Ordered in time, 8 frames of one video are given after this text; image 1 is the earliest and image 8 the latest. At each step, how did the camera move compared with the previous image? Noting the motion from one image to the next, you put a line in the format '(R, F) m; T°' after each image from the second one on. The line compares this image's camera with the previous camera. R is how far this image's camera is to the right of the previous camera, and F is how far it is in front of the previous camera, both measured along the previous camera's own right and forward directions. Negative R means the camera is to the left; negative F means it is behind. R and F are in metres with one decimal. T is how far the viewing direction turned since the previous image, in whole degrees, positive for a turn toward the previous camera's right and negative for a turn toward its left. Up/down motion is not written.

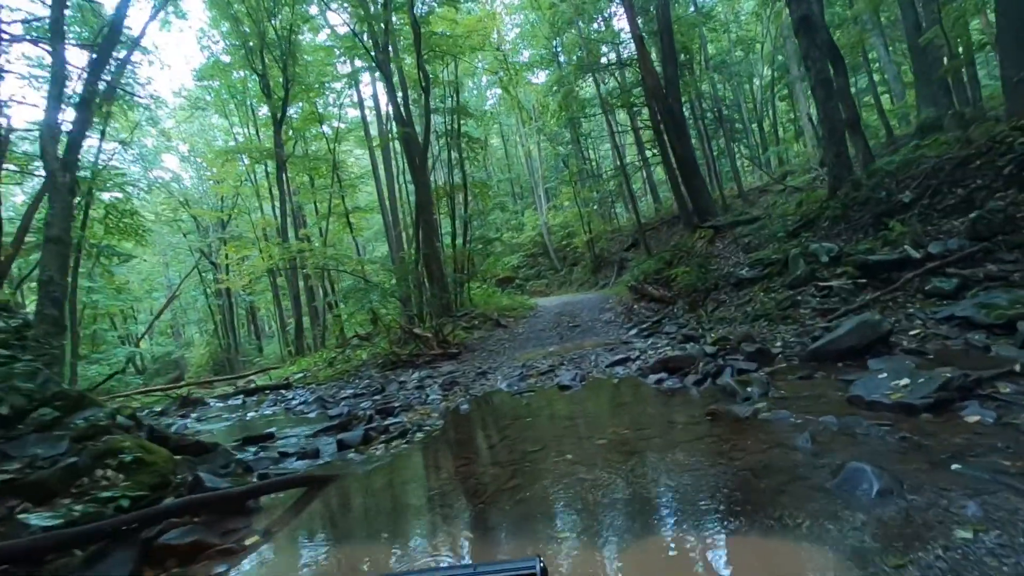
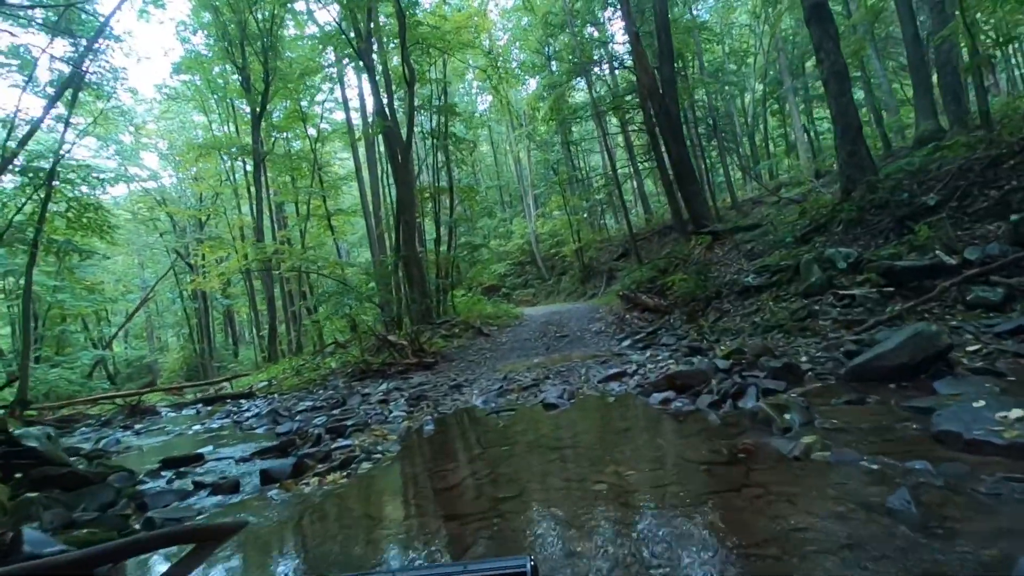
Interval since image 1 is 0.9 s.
(+0.1, +0.7) m; +1°
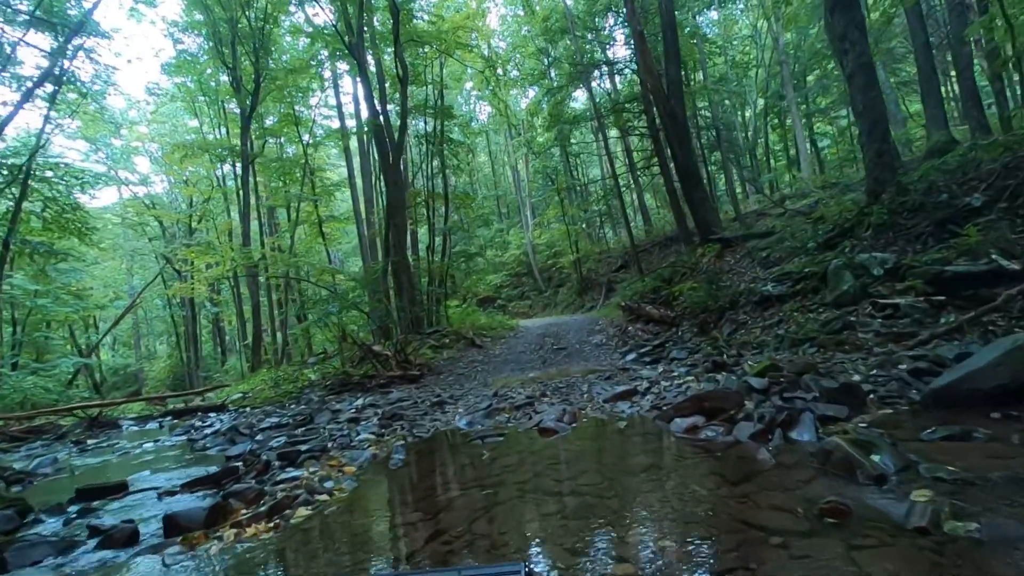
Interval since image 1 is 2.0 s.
(0.0, +0.6) m; 0°
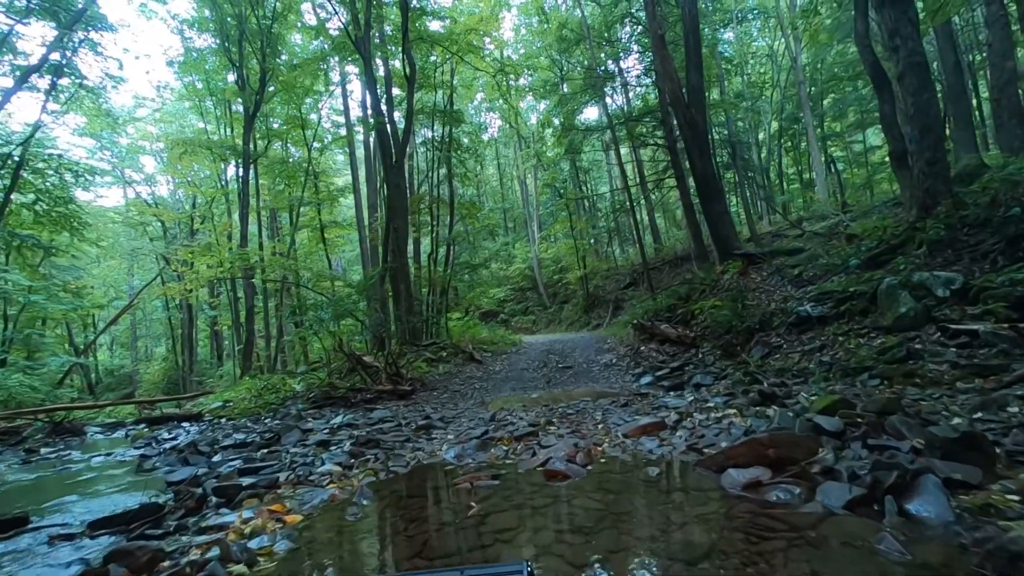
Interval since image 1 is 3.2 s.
(0.0, +0.6) m; 0°
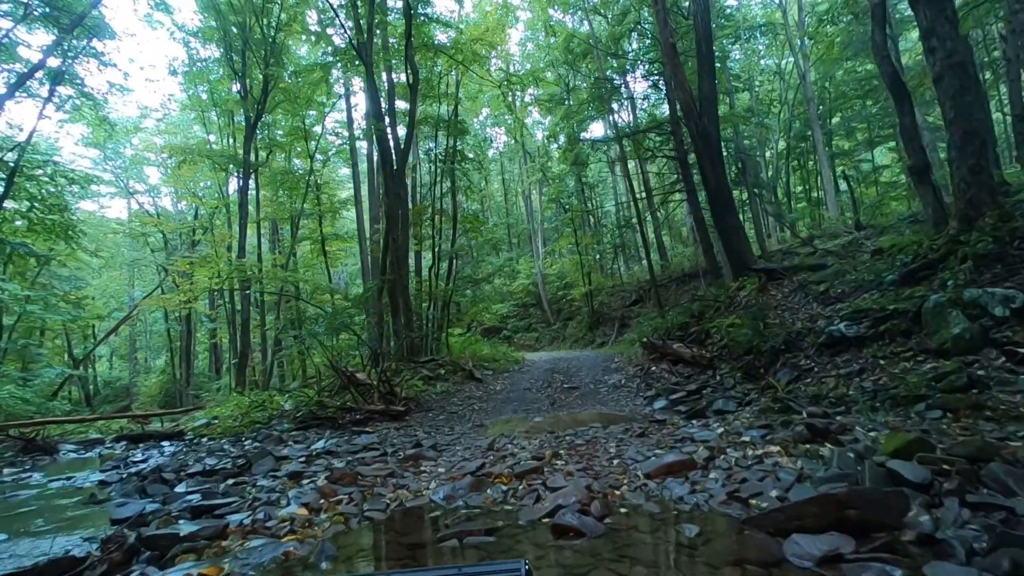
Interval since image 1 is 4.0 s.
(0.0, +0.4) m; 0°
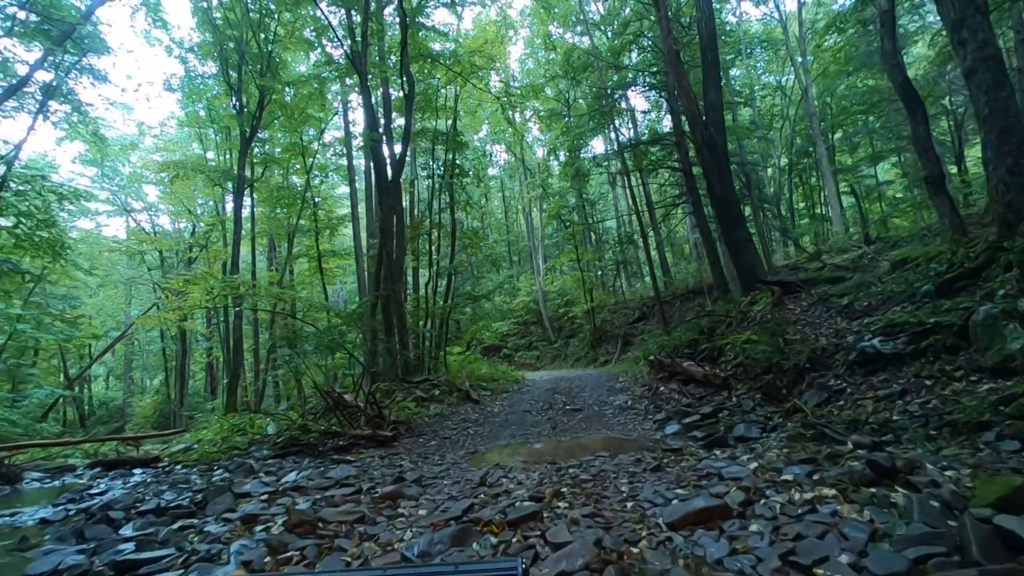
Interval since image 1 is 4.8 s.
(0.0, +0.4) m; 0°
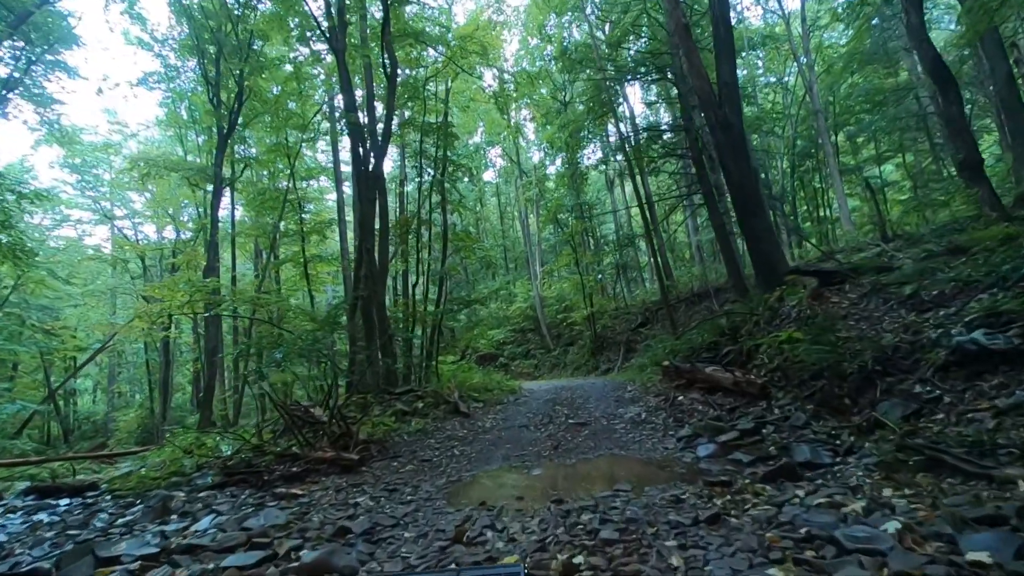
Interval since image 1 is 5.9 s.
(0.0, +0.9) m; 0°
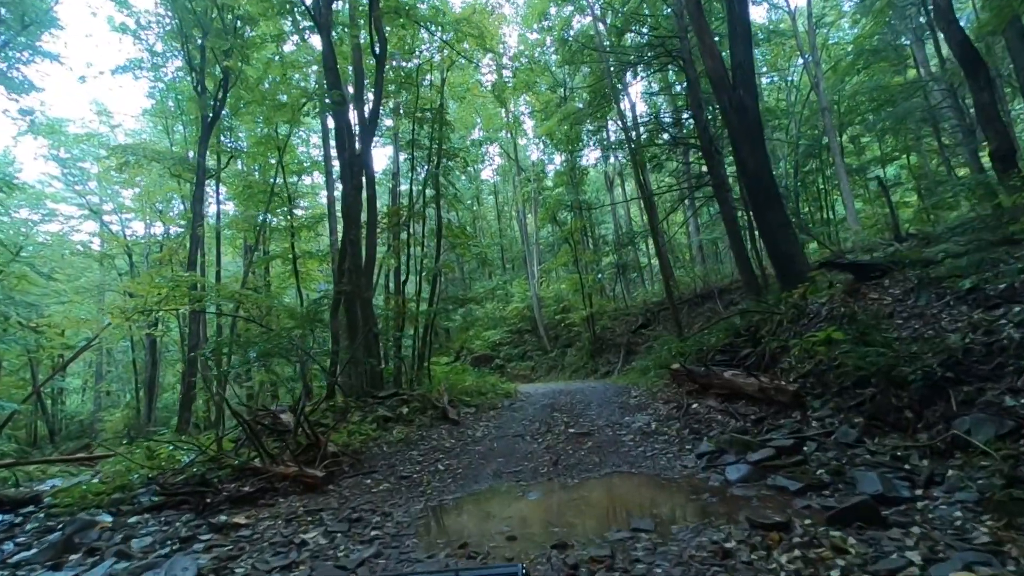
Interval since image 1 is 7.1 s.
(0.0, +0.6) m; 0°
